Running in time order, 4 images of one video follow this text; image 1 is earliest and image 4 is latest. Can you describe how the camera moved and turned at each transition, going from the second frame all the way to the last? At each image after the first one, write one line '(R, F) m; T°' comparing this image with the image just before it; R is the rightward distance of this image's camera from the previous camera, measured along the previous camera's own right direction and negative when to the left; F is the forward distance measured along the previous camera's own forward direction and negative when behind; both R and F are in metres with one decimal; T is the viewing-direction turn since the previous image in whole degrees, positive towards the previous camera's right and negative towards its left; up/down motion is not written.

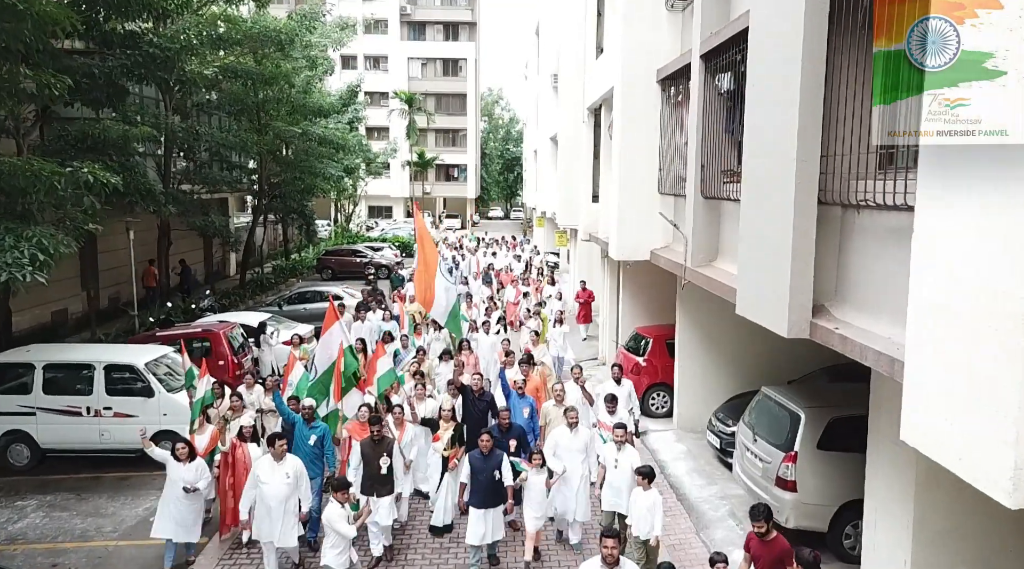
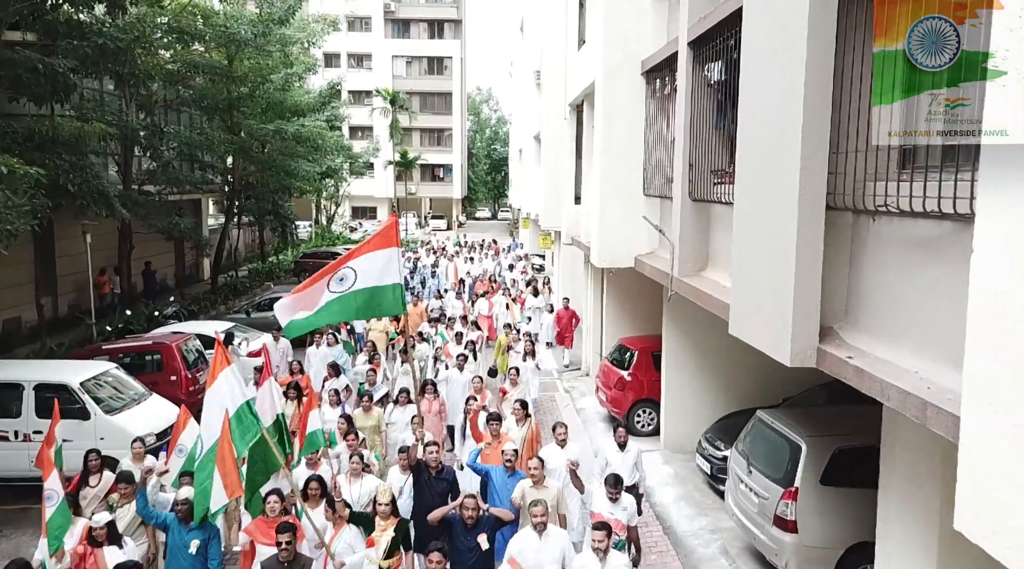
(+0.2, +1.0) m; +1°
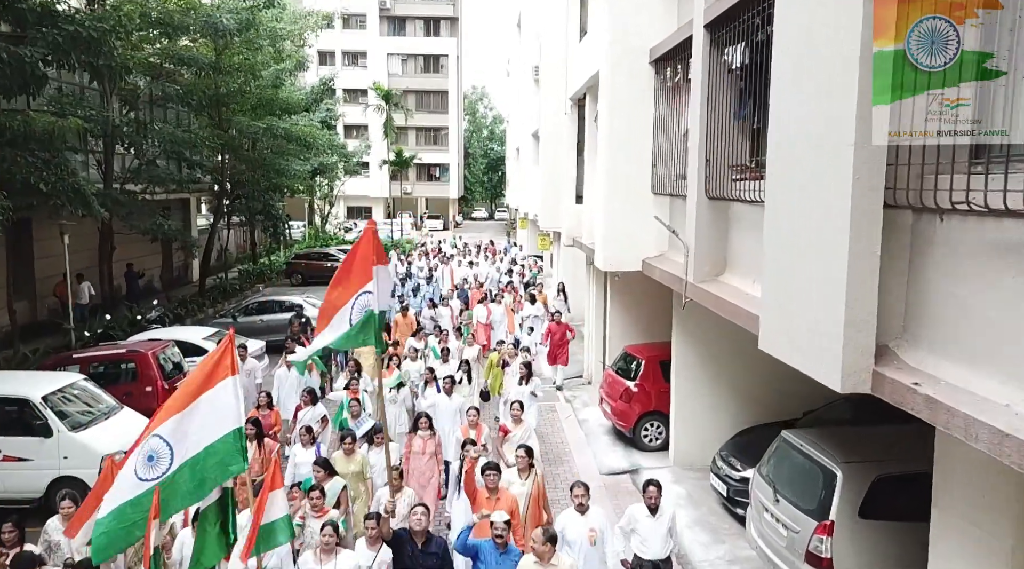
(0.0, +0.8) m; 0°
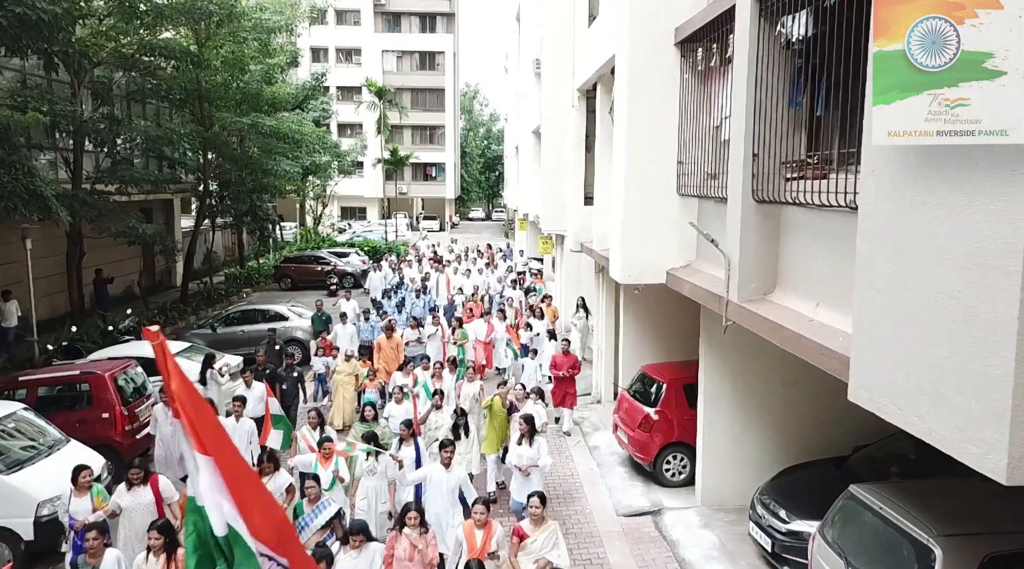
(-0.1, +1.4) m; 0°
